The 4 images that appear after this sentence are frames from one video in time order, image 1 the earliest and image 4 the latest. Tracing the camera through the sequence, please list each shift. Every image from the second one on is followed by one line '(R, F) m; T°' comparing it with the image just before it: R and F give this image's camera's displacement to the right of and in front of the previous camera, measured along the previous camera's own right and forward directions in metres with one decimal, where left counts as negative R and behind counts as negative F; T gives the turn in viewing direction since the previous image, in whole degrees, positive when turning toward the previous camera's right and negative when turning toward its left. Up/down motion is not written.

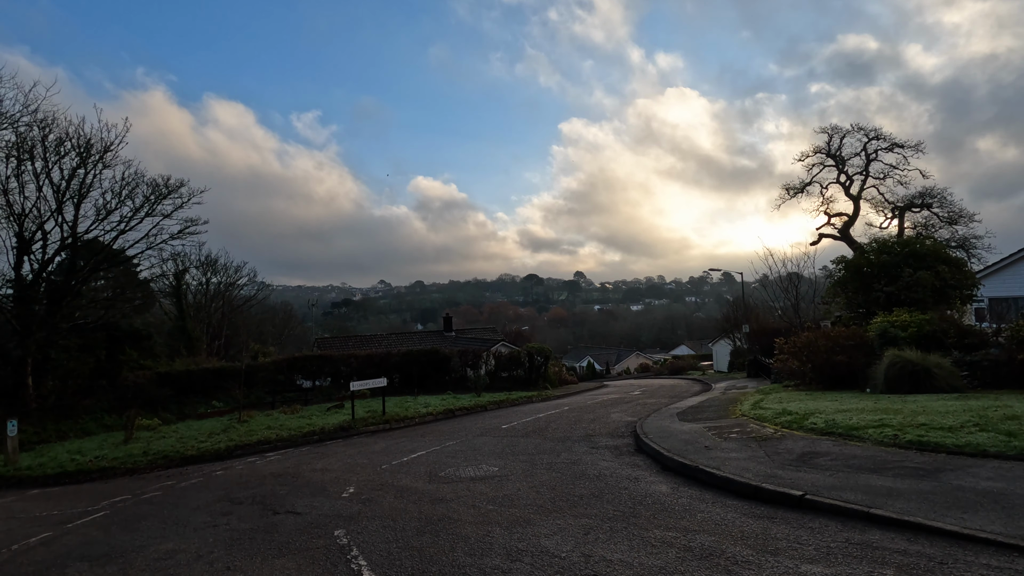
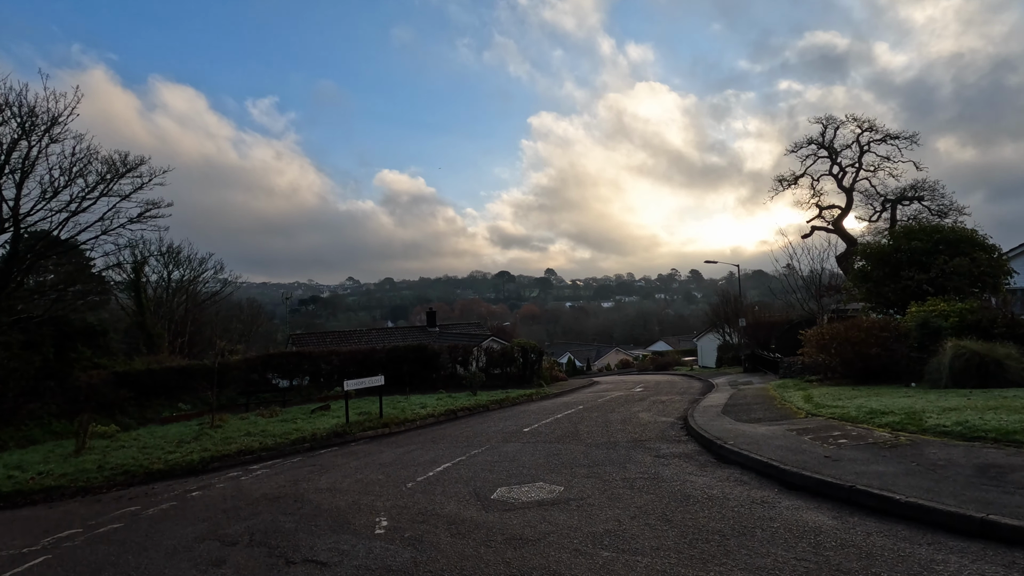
(-1.2, +1.8) m; +3°
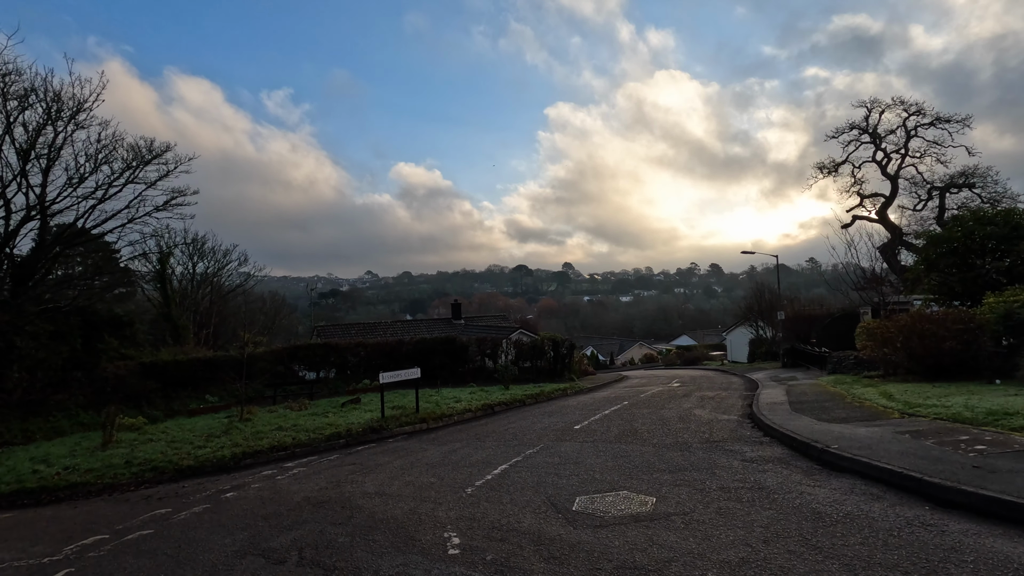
(-0.7, +0.9) m; -2°
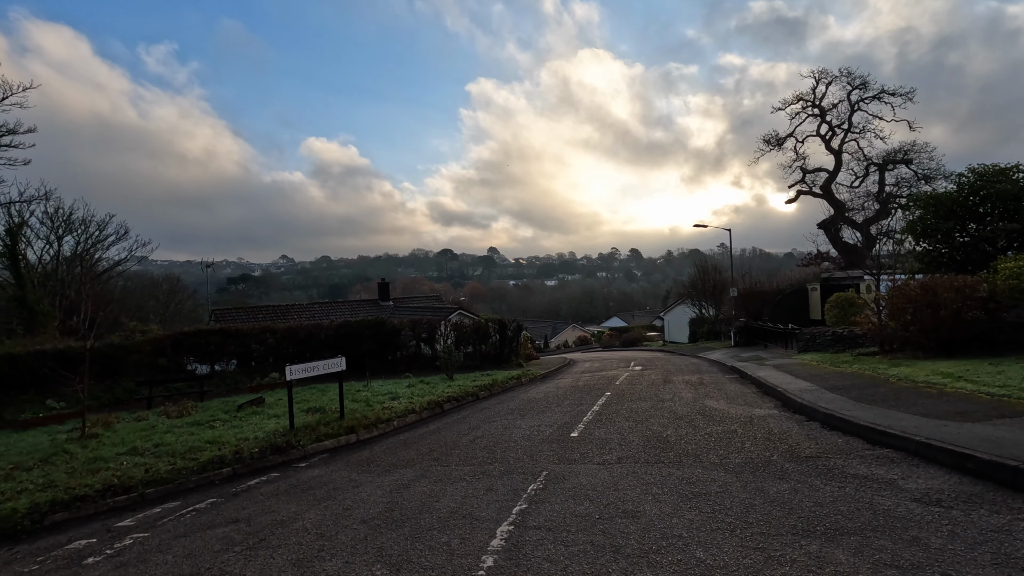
(-0.7, +3.6) m; +8°
